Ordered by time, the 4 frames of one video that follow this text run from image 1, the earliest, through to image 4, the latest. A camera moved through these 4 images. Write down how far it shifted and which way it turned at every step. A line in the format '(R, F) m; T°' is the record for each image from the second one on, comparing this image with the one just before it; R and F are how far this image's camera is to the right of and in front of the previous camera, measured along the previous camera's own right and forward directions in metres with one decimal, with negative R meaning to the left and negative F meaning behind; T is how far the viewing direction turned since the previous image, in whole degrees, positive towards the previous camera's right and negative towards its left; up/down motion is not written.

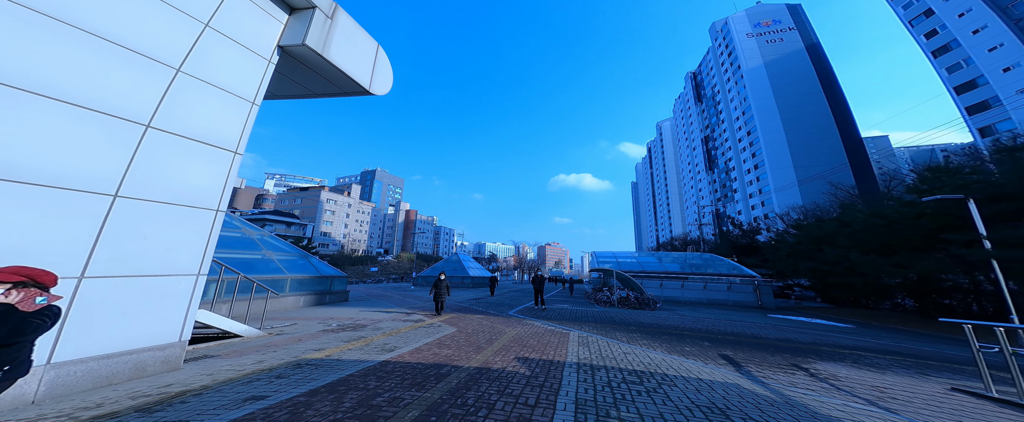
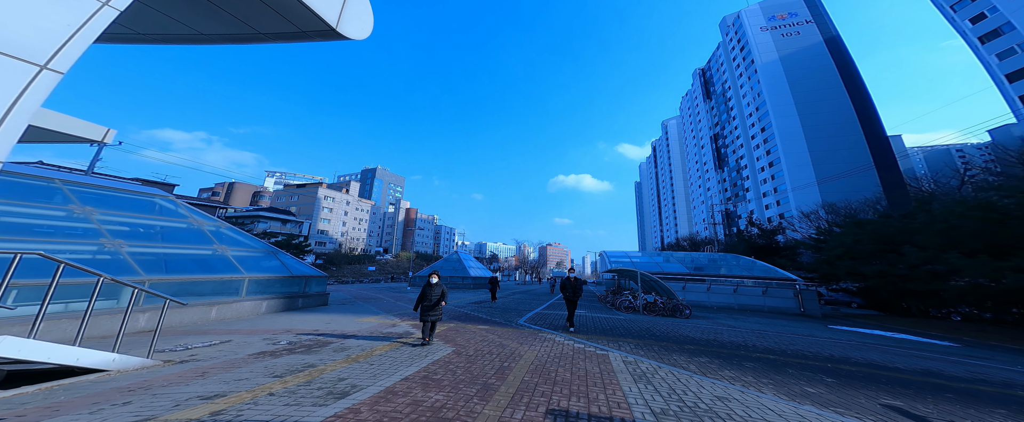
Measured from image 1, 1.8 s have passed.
(-0.4, +2.2) m; 0°
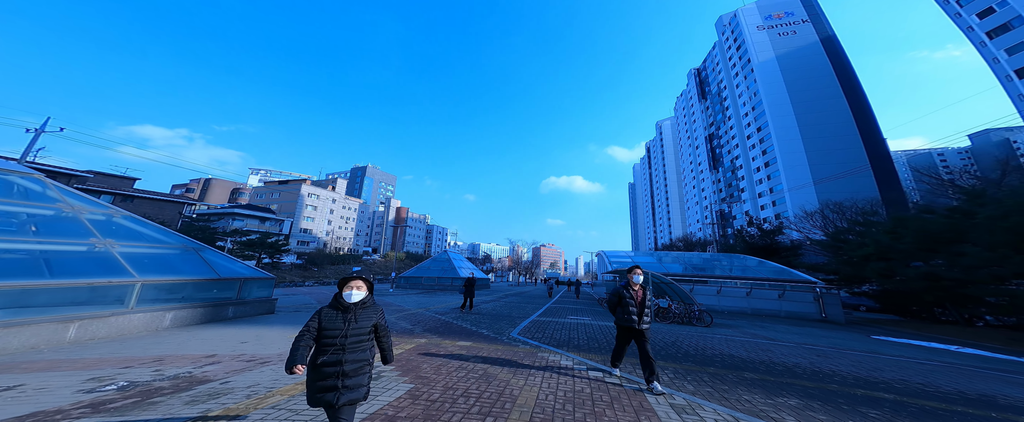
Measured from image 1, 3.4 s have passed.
(0.0, +2.0) m; +1°
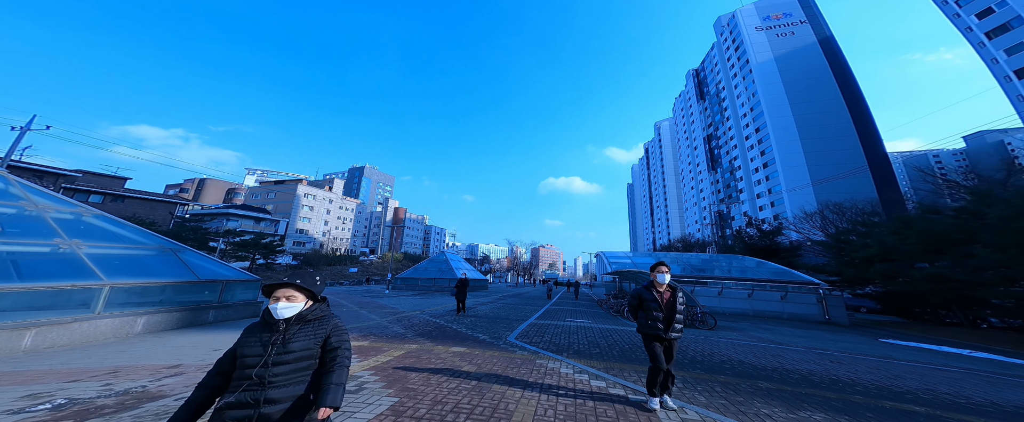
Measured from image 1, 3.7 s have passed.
(0.0, +0.4) m; 0°
